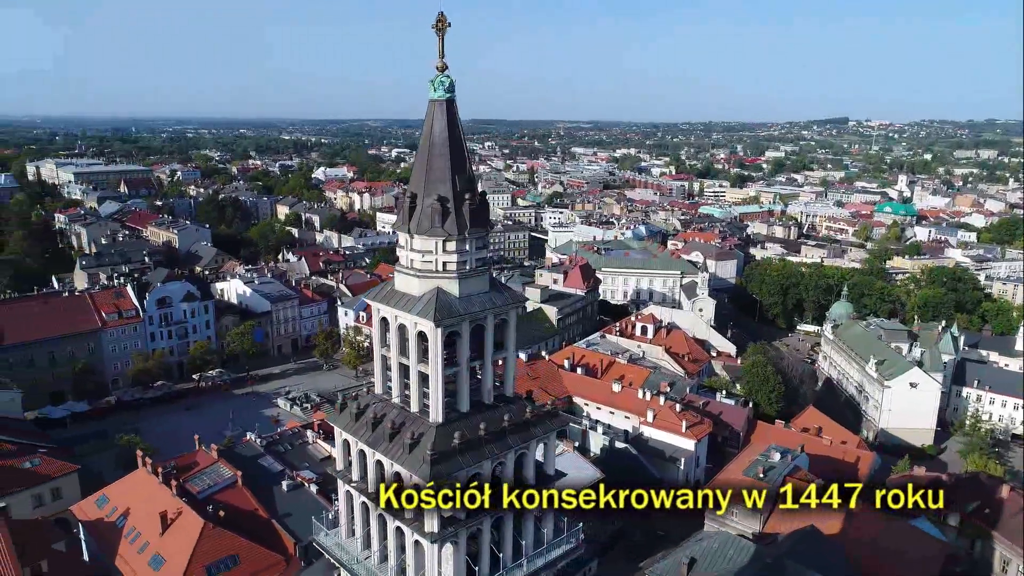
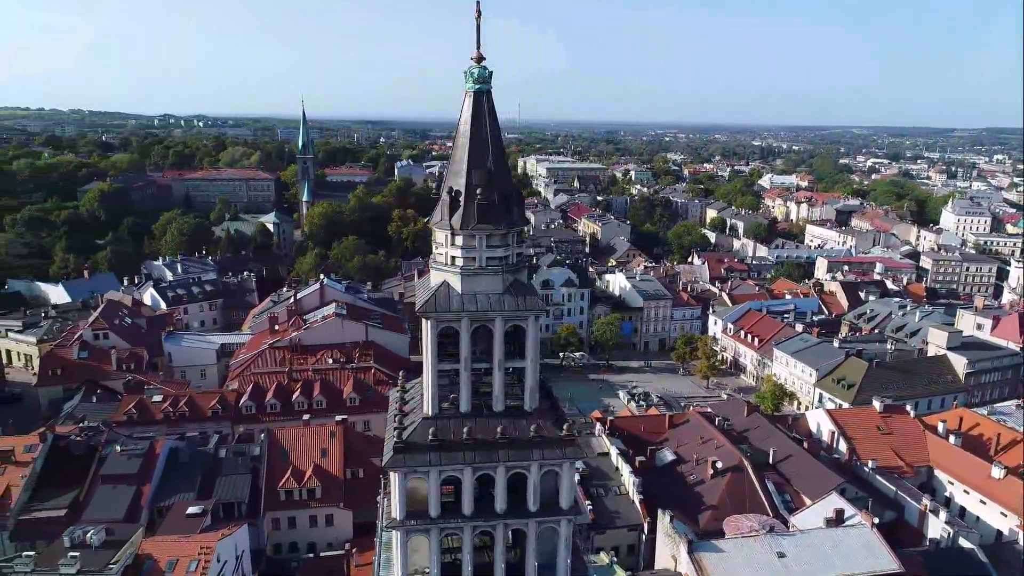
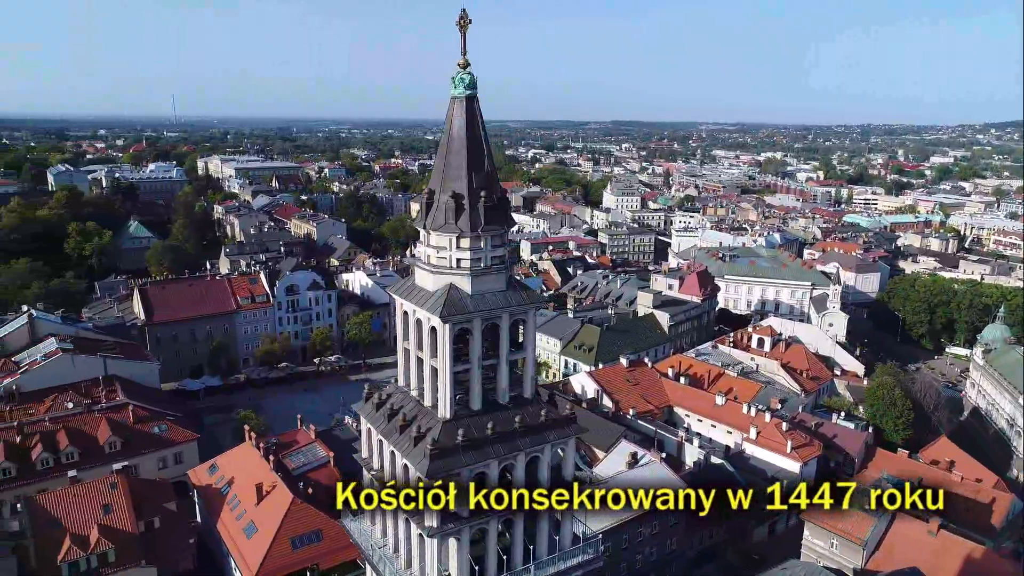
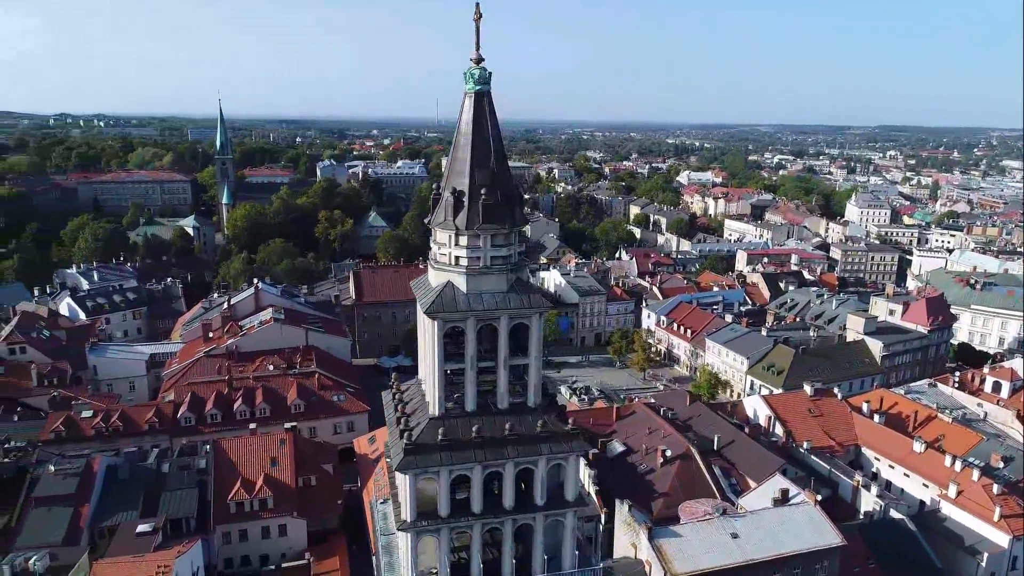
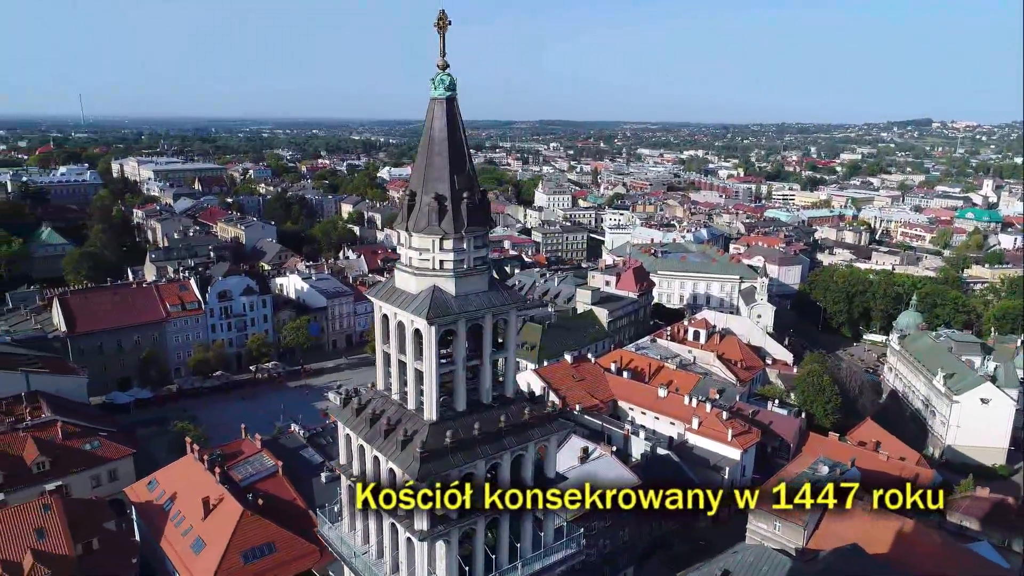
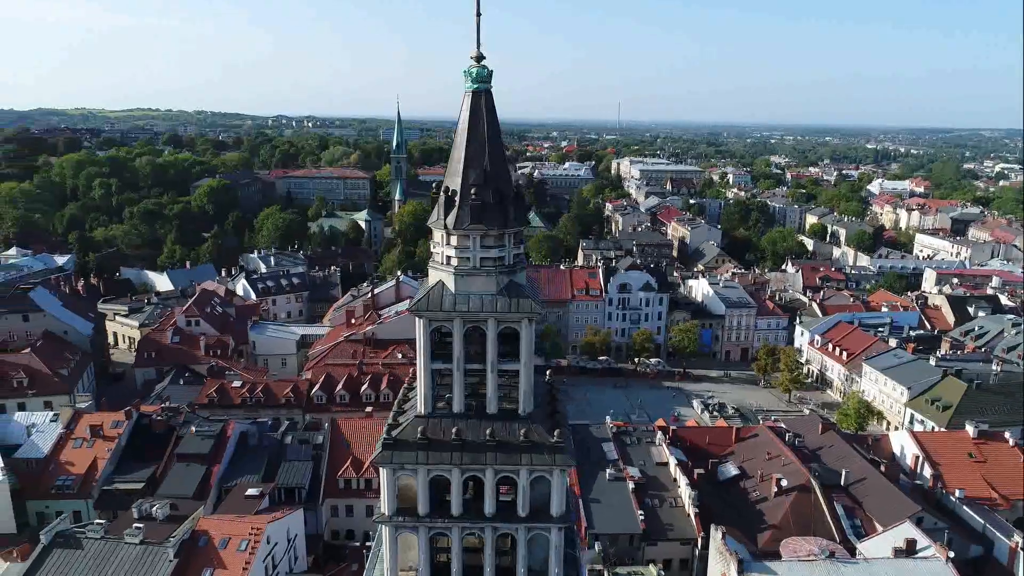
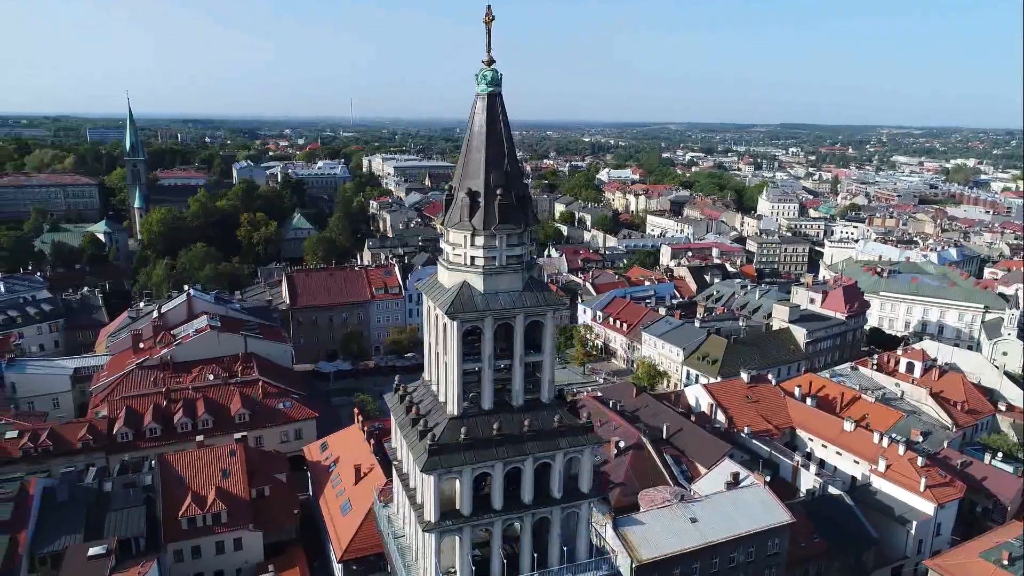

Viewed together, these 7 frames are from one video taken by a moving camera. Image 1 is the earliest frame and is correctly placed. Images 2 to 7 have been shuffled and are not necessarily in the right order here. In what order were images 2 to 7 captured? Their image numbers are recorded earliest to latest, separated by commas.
5, 3, 7, 4, 2, 6
